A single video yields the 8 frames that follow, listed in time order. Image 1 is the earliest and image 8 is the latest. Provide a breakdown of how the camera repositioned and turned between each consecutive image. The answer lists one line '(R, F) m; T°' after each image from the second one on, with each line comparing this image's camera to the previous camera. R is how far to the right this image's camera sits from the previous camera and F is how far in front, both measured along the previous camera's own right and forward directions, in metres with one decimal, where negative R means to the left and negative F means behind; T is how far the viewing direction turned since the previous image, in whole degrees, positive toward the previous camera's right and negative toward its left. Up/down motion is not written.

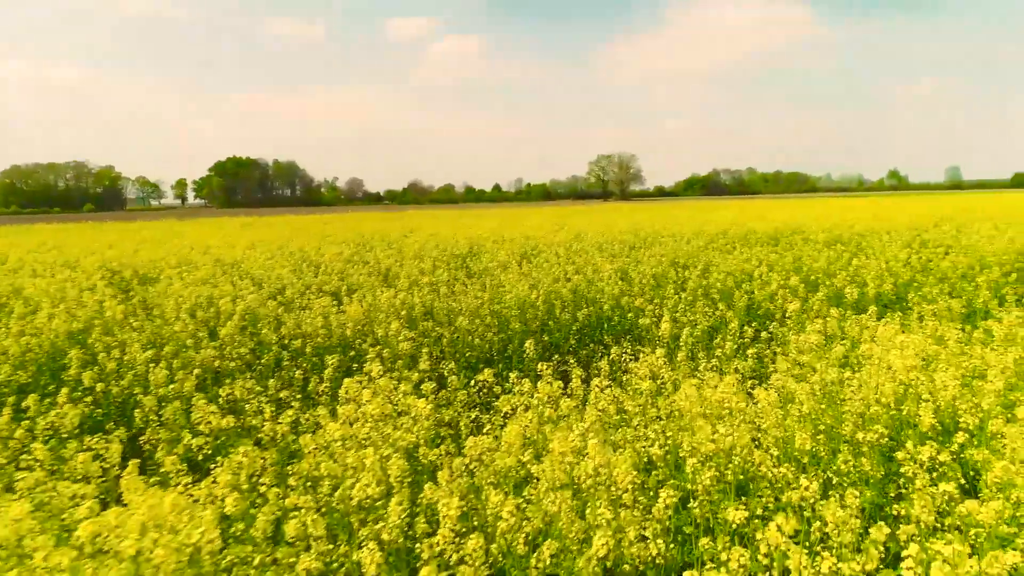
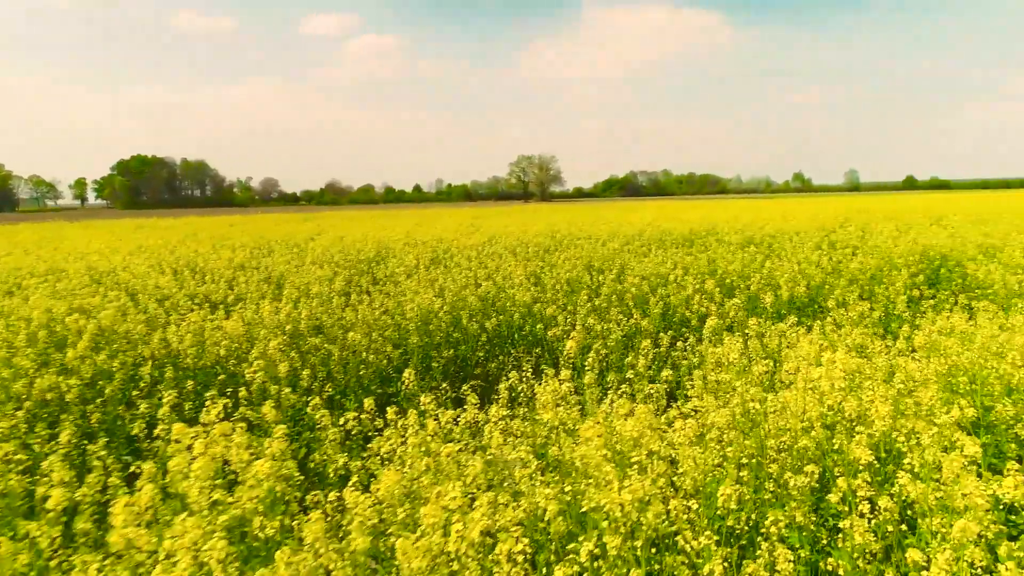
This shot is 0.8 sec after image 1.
(+0.2, +0.5) m; +6°
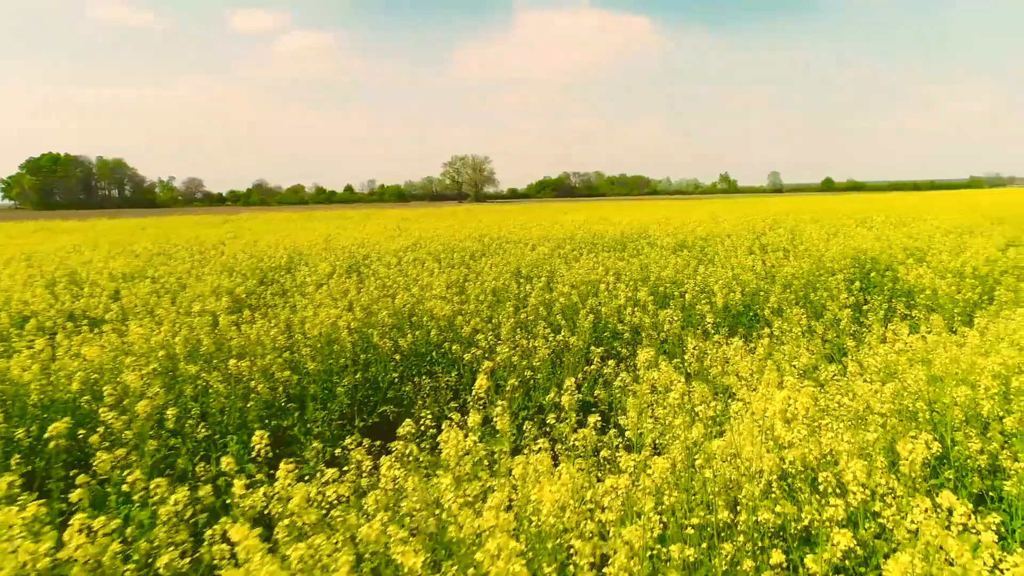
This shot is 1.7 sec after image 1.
(+0.2, +0.6) m; +5°
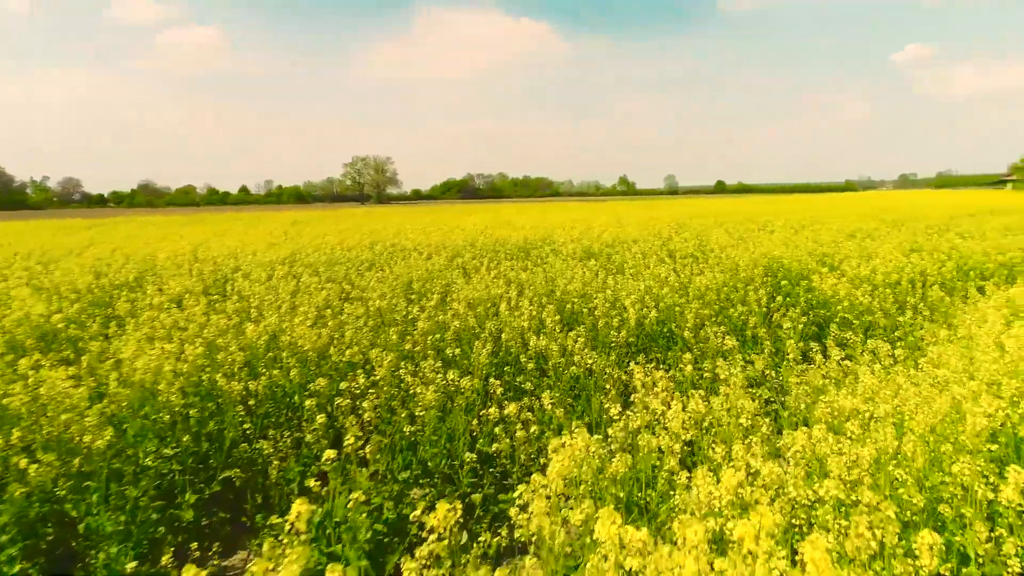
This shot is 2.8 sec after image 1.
(+0.2, +1.0) m; +7°
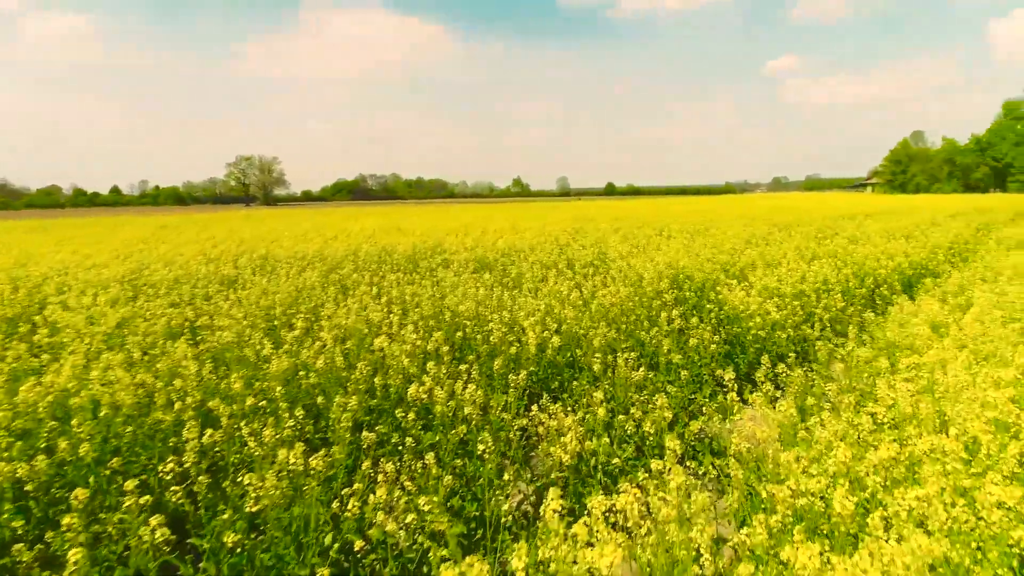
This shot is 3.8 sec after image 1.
(+0.1, +1.0) m; +8°
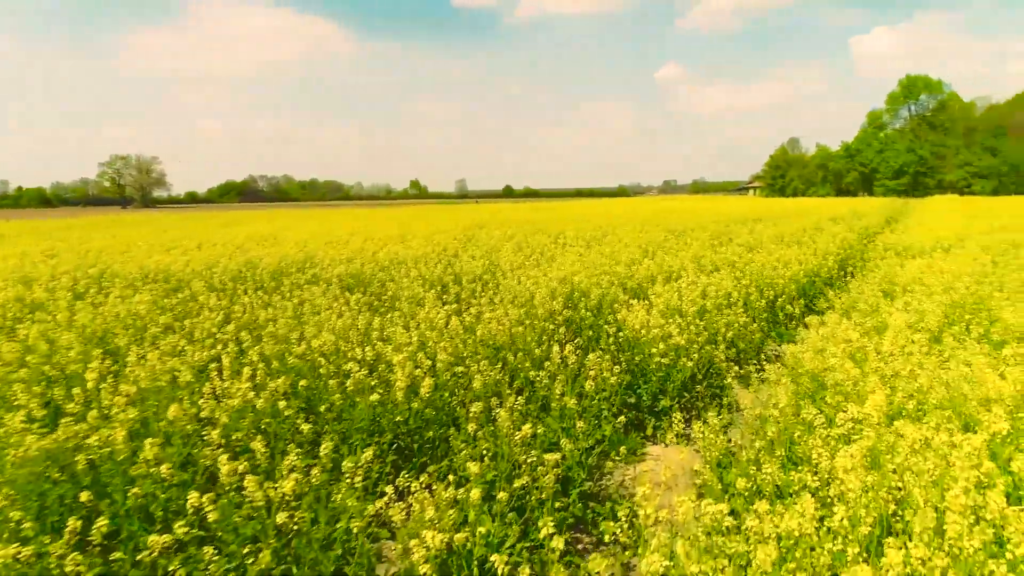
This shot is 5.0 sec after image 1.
(+0.3, +1.1) m; +8°
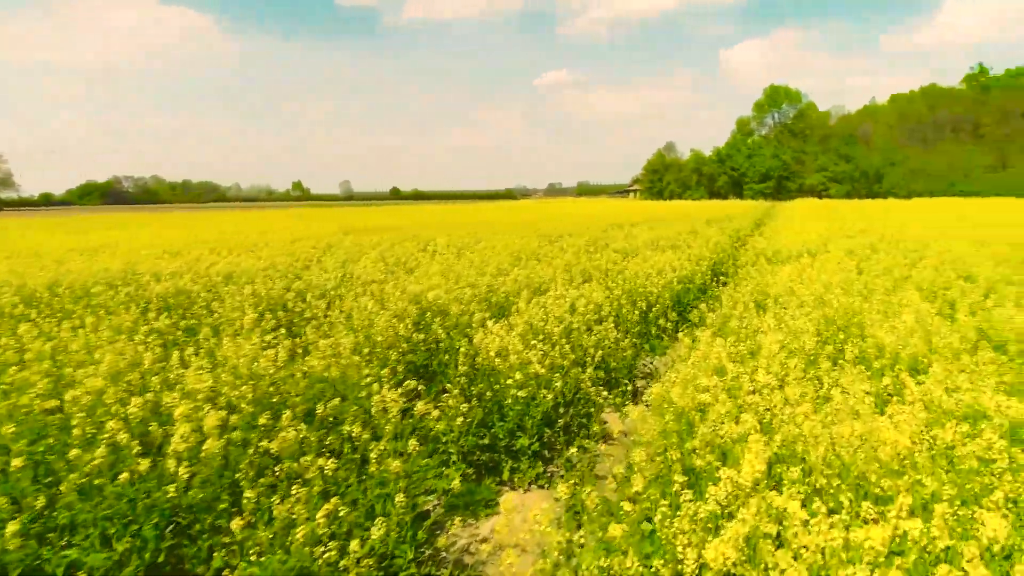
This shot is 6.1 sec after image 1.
(+0.5, +0.9) m; +9°
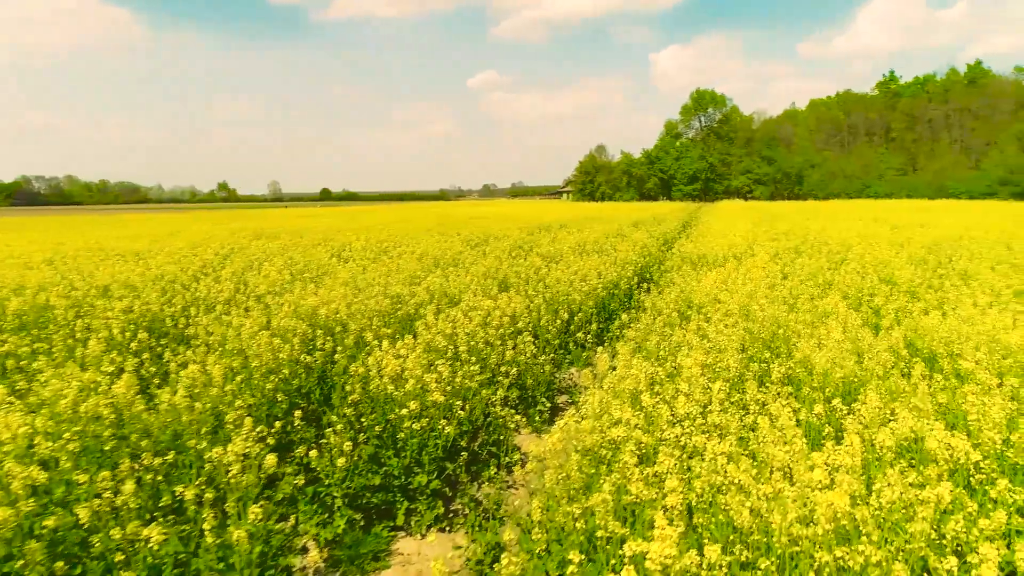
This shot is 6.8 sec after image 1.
(+0.3, +0.6) m; +5°
